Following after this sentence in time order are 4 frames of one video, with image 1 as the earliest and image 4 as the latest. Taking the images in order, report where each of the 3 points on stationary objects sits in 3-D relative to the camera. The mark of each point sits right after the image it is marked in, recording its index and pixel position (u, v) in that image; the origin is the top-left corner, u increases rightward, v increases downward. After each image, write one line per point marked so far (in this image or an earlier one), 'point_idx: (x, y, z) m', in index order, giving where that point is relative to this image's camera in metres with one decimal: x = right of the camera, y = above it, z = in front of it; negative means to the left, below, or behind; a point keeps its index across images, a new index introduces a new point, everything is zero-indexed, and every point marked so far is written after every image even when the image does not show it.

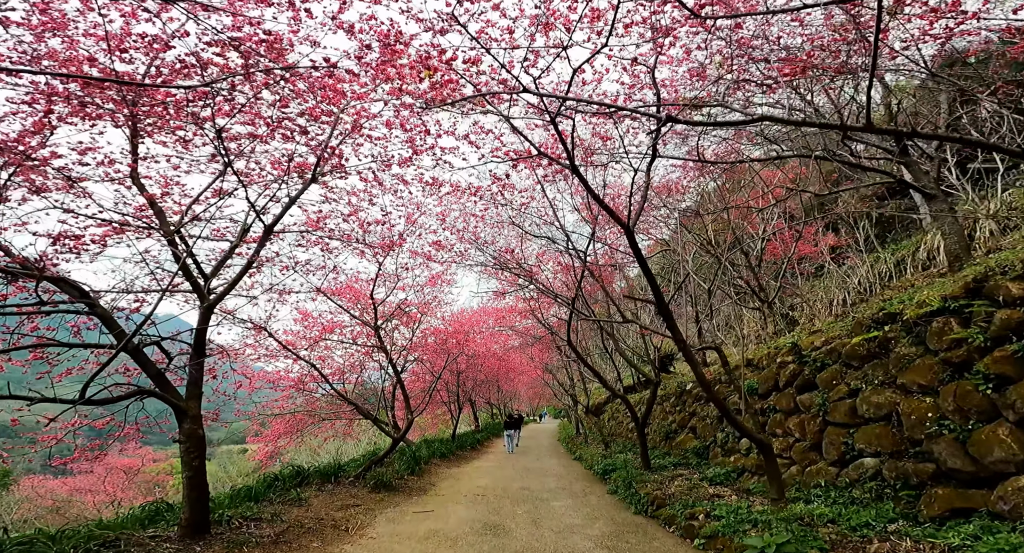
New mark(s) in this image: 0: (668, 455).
0: (+3.0, -3.5, +10.8) m
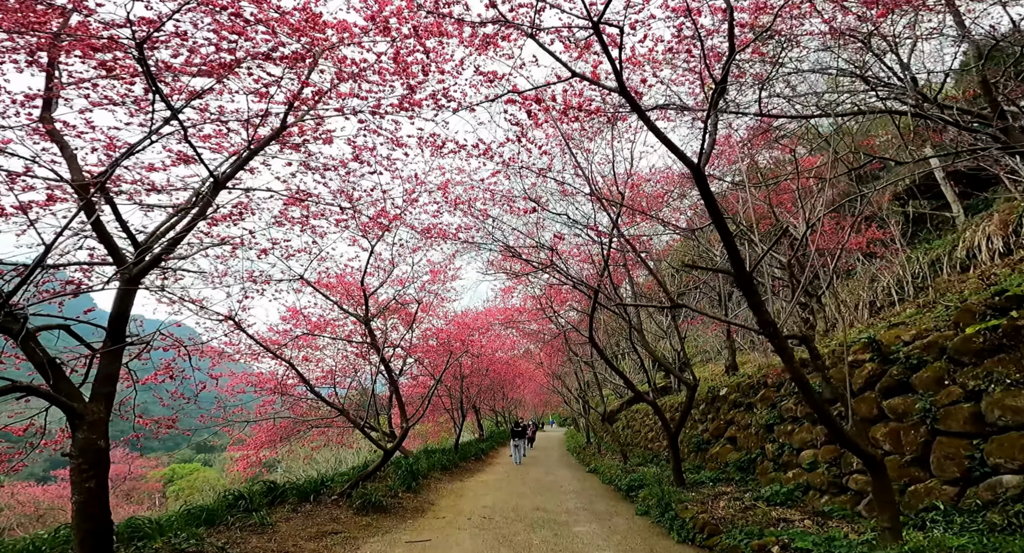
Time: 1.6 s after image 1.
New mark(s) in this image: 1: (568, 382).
0: (+3.2, -3.2, +9.4) m
1: (+2.0, -3.7, +20.0) m
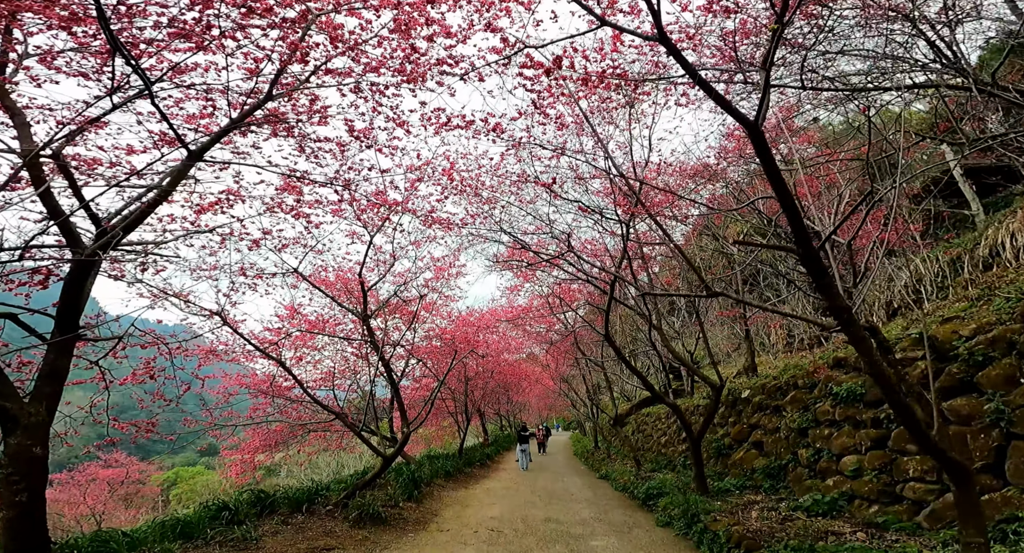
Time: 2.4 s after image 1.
0: (+3.3, -3.1, +8.7) m
1: (+2.2, -3.7, +19.3) m
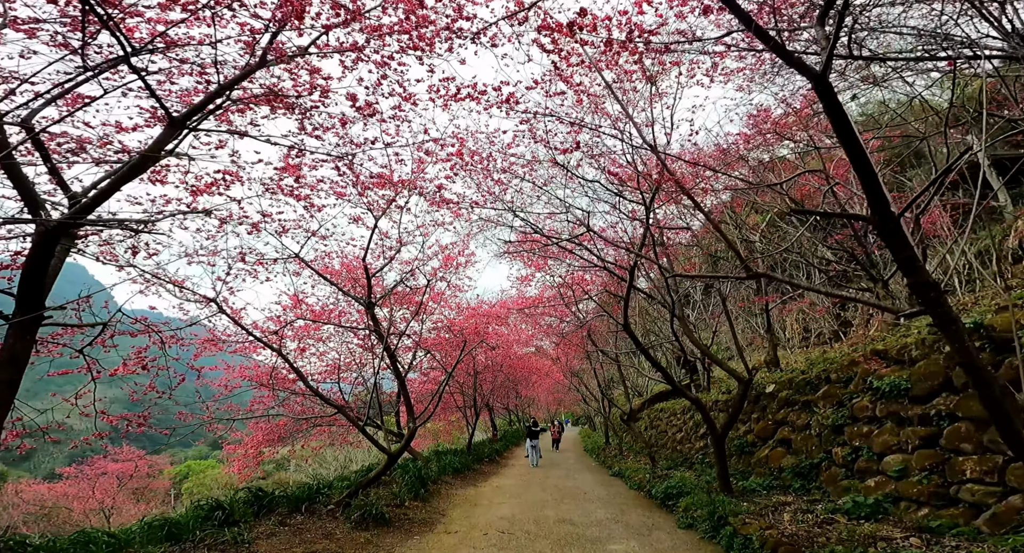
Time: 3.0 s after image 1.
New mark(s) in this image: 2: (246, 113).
0: (+3.5, -2.9, +8.2) m
1: (+2.5, -3.4, +18.8) m
2: (-3.1, +1.9, +6.5) m
